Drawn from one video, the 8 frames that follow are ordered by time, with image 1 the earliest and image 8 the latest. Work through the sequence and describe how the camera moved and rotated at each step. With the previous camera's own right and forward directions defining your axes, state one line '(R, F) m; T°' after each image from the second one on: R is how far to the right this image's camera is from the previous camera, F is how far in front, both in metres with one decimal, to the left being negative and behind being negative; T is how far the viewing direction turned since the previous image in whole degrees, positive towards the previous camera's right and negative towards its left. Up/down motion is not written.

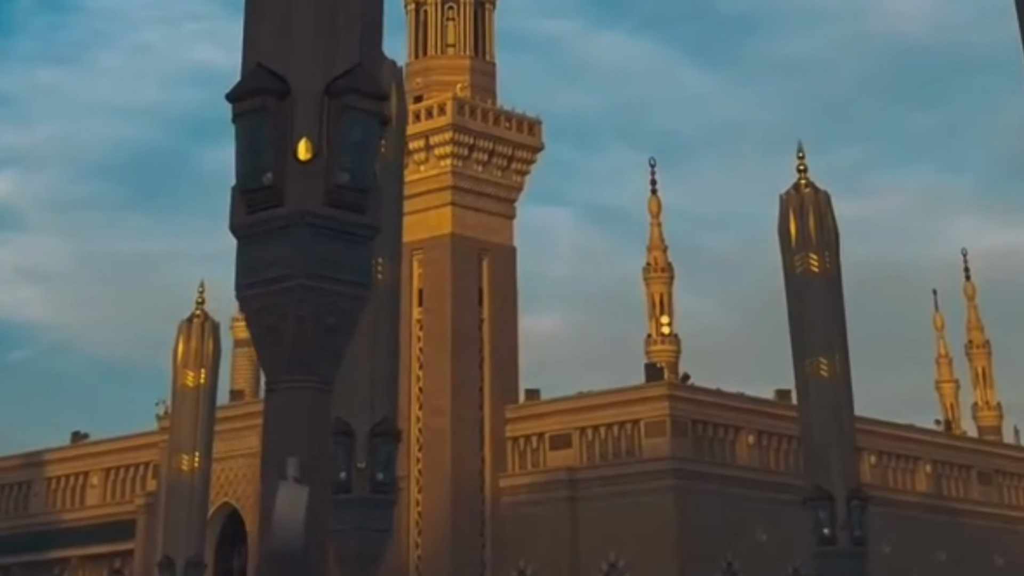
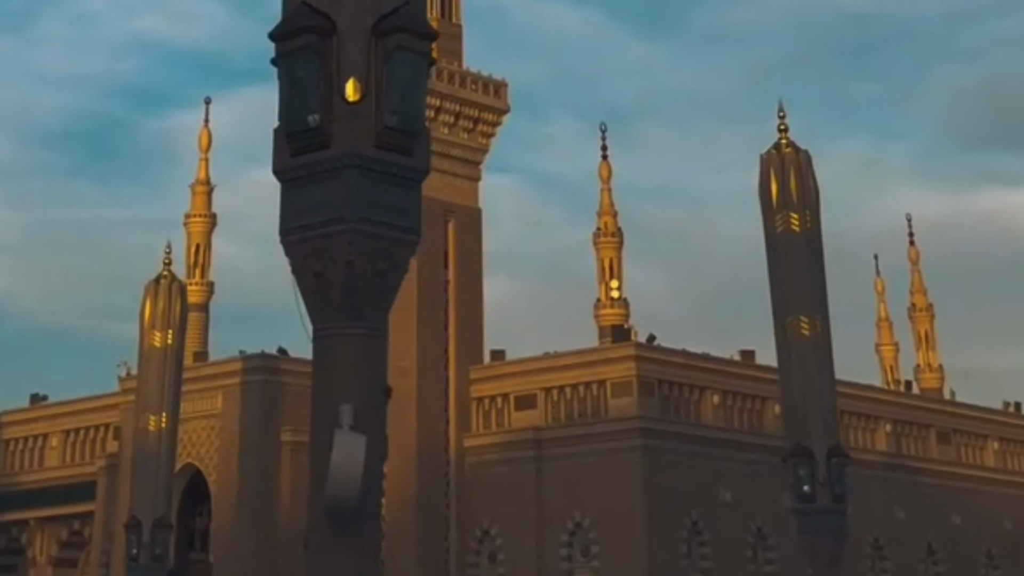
(-0.7, -0.2) m; +3°
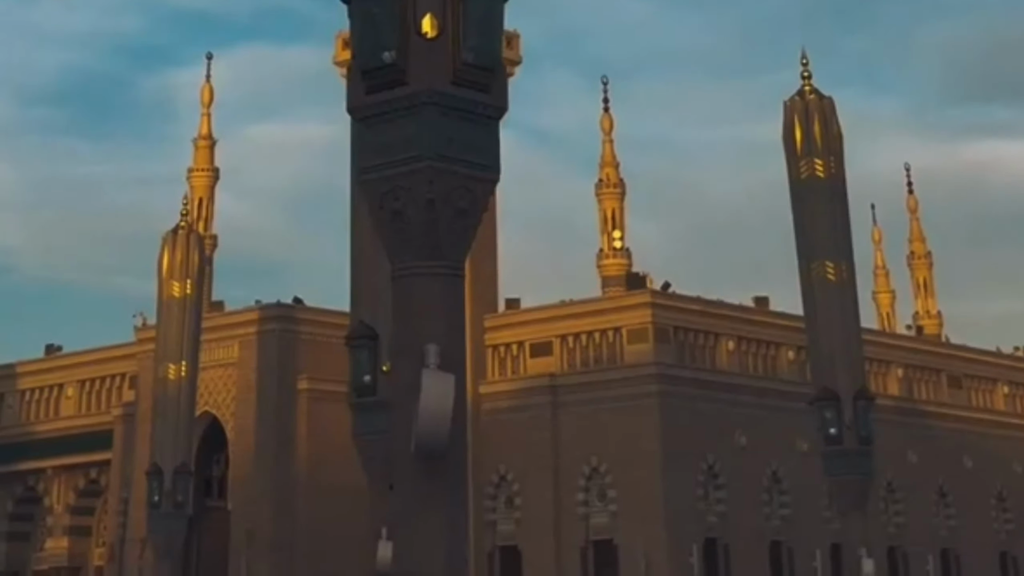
(-0.6, -0.3) m; +1°
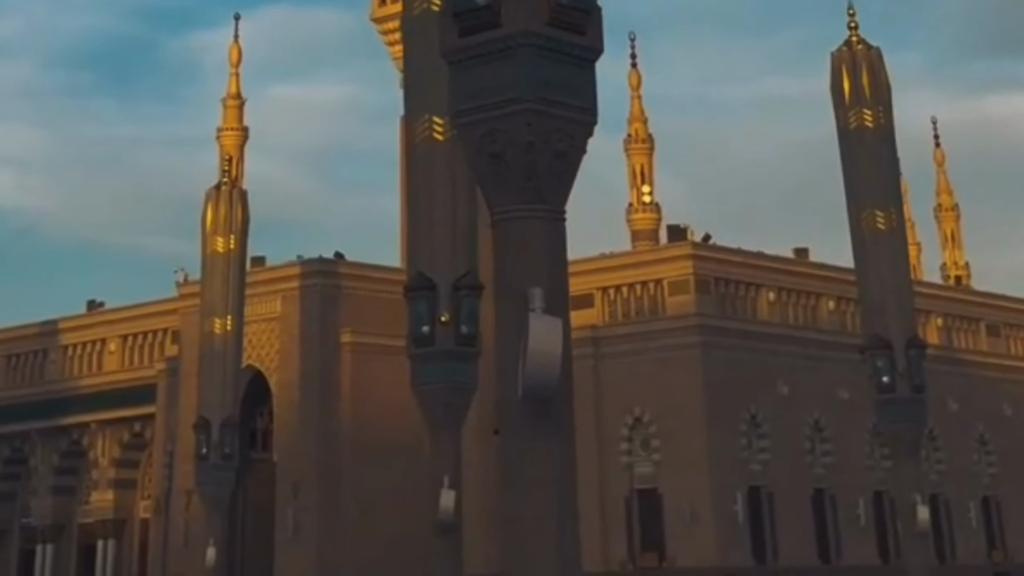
(-0.6, -0.3) m; 0°
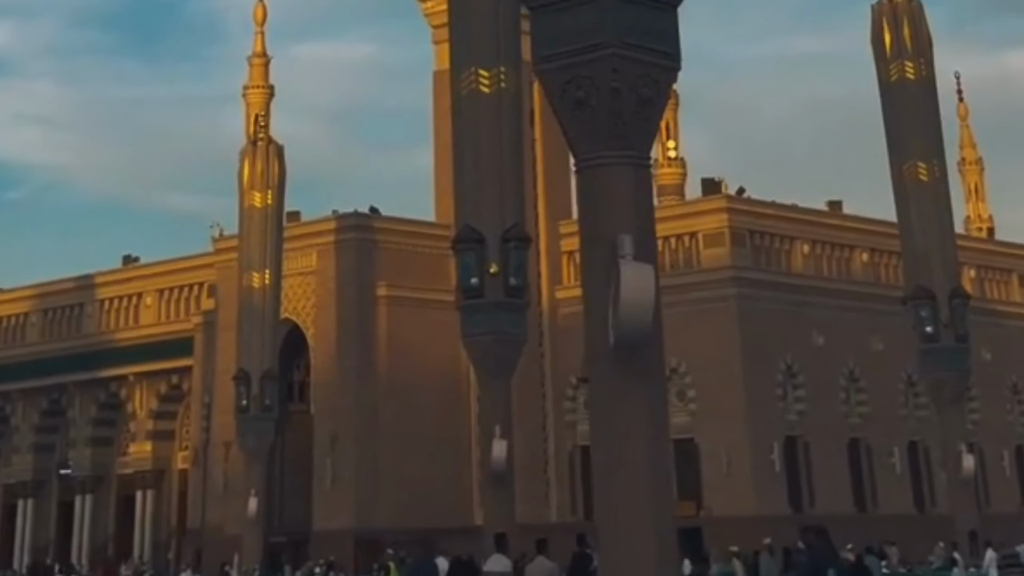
(-0.5, -0.3) m; 0°
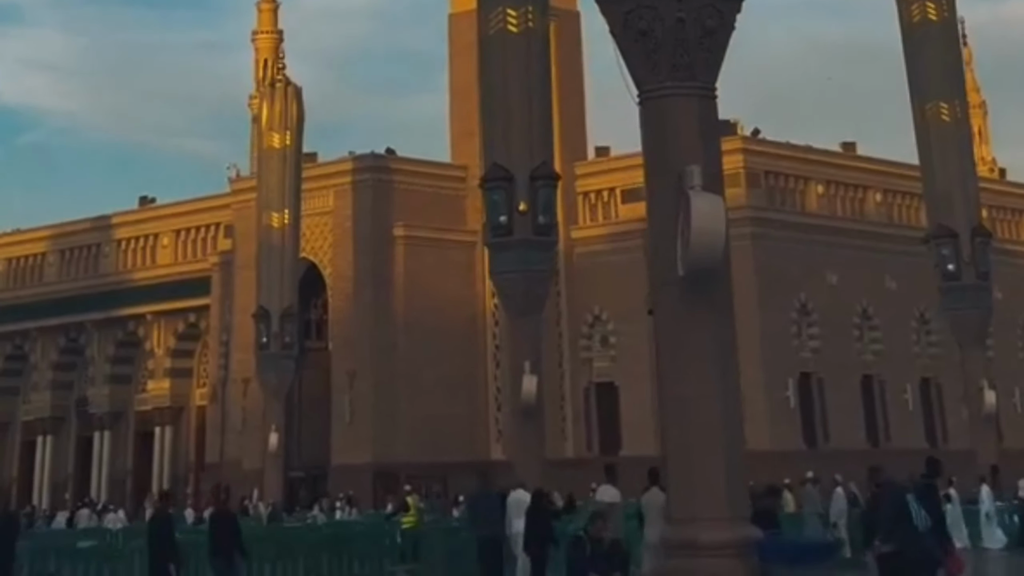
(-0.5, -0.3) m; +1°
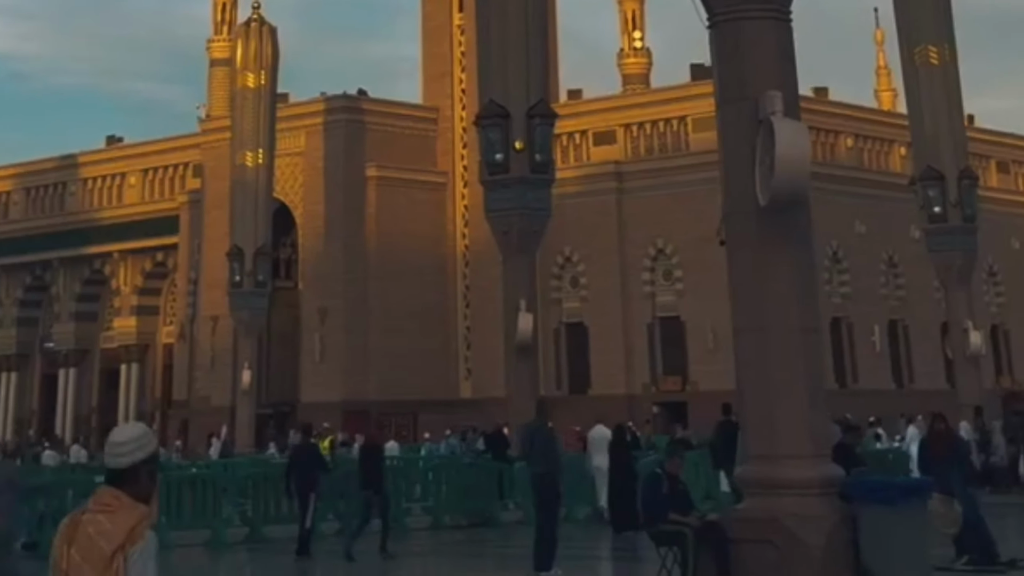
(-0.9, -0.2) m; +3°
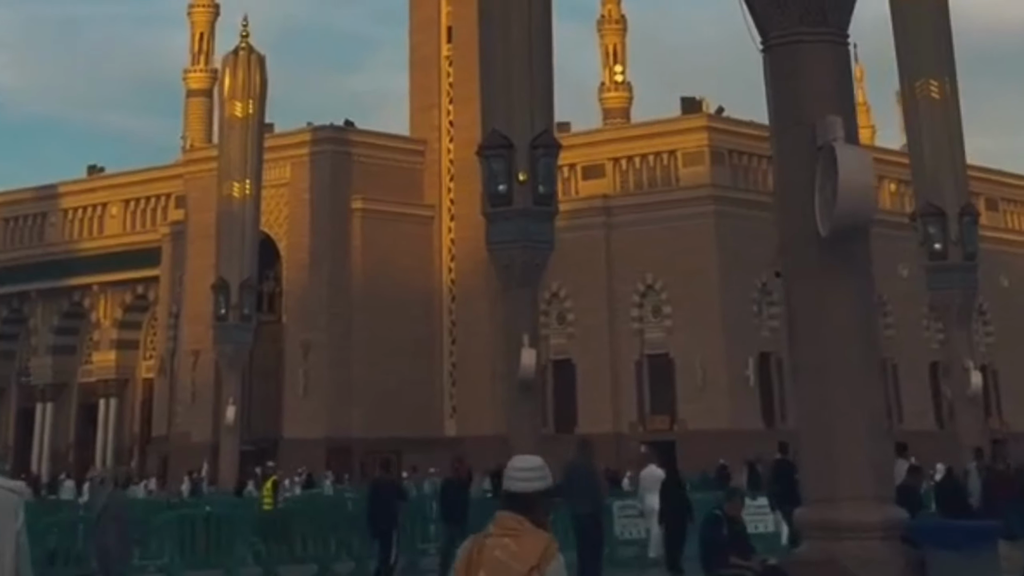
(-0.5, +0.2) m; +2°
